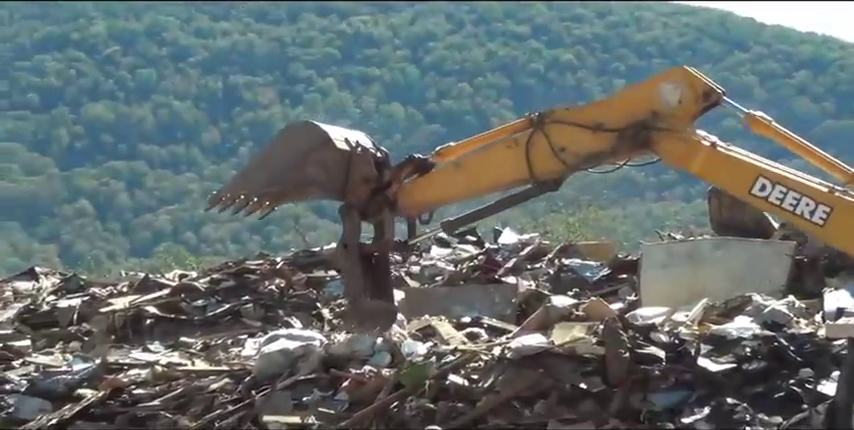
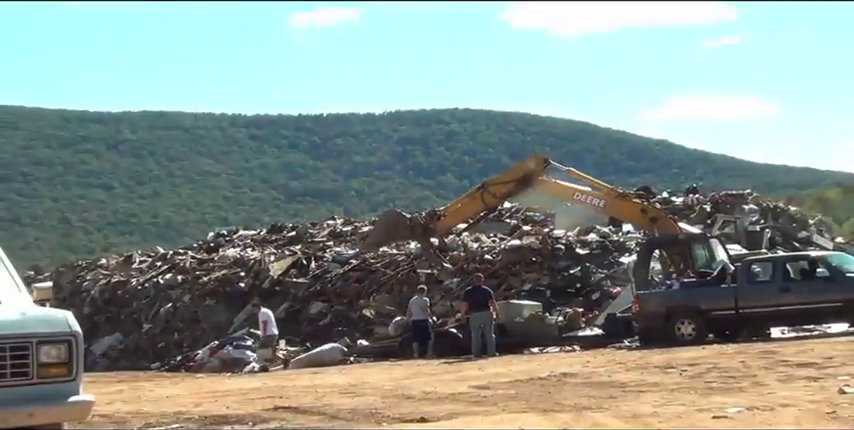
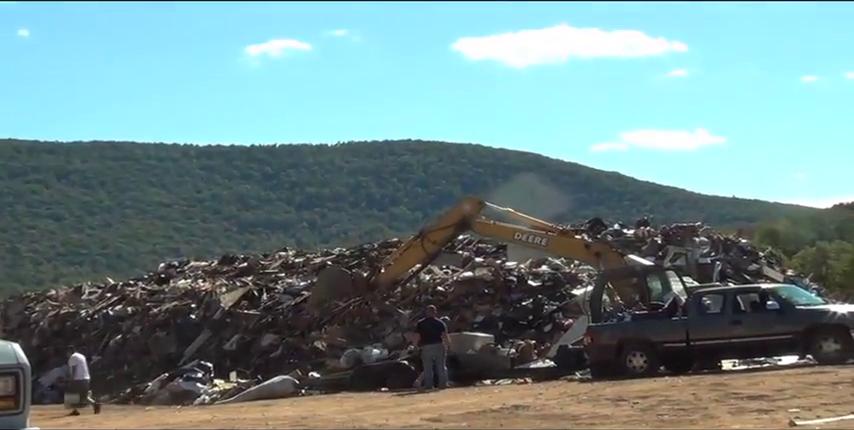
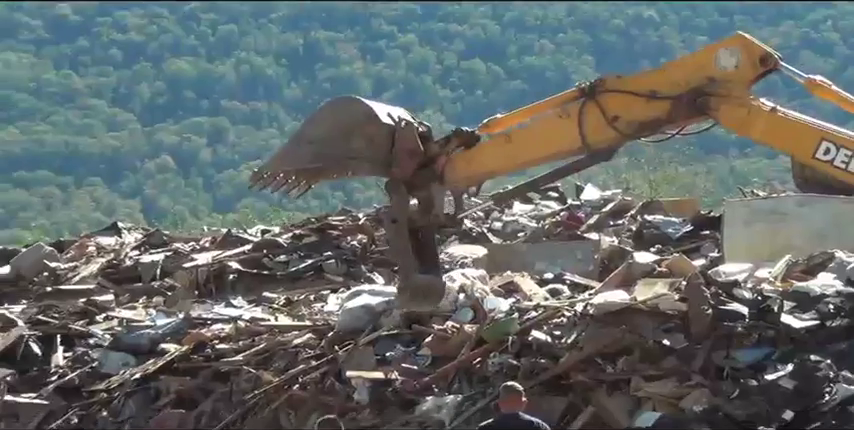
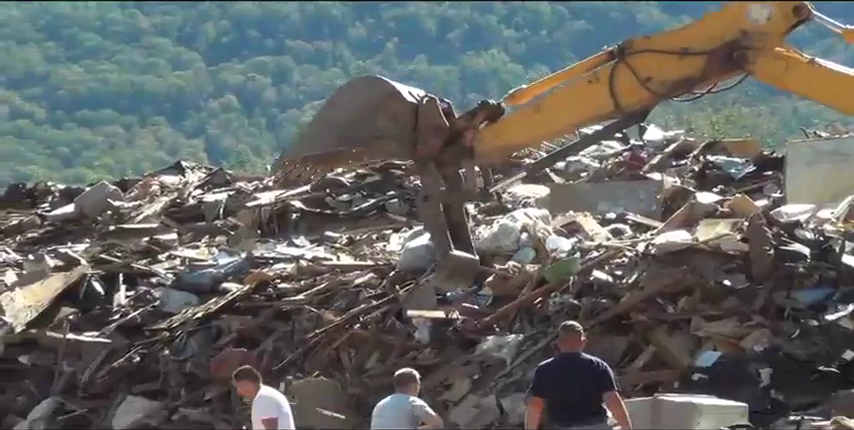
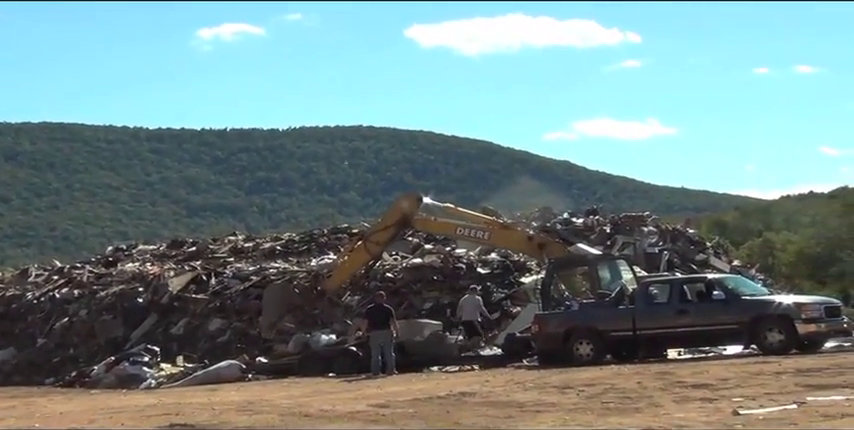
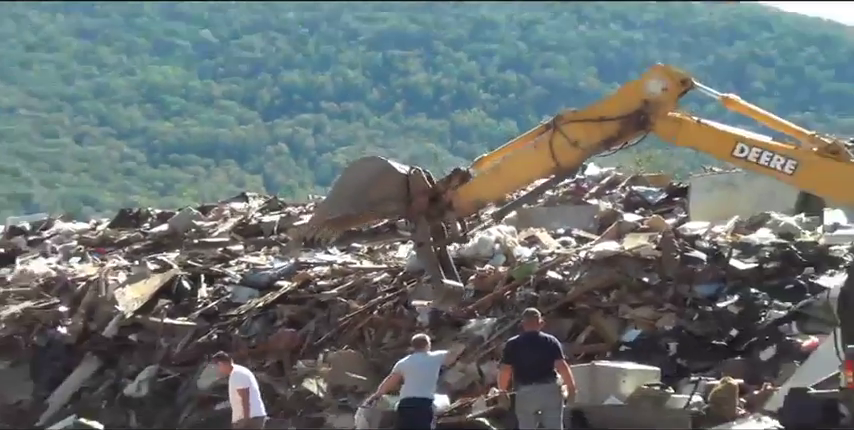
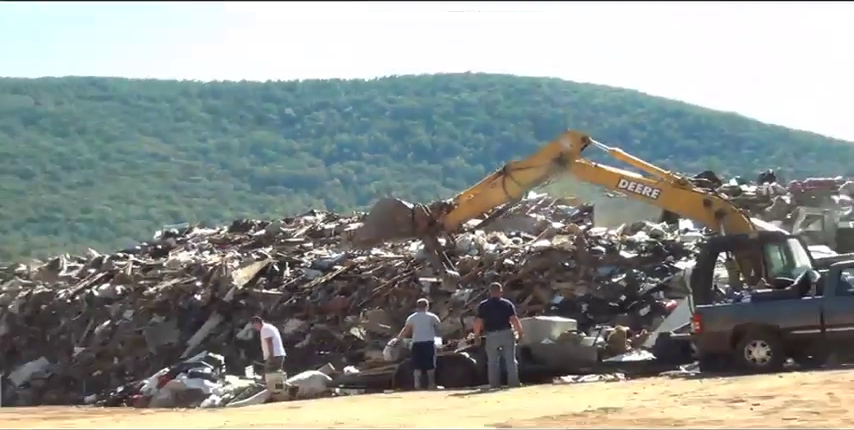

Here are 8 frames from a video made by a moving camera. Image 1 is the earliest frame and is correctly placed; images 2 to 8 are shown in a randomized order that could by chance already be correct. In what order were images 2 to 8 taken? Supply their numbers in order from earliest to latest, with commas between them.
4, 5, 7, 8, 2, 3, 6
